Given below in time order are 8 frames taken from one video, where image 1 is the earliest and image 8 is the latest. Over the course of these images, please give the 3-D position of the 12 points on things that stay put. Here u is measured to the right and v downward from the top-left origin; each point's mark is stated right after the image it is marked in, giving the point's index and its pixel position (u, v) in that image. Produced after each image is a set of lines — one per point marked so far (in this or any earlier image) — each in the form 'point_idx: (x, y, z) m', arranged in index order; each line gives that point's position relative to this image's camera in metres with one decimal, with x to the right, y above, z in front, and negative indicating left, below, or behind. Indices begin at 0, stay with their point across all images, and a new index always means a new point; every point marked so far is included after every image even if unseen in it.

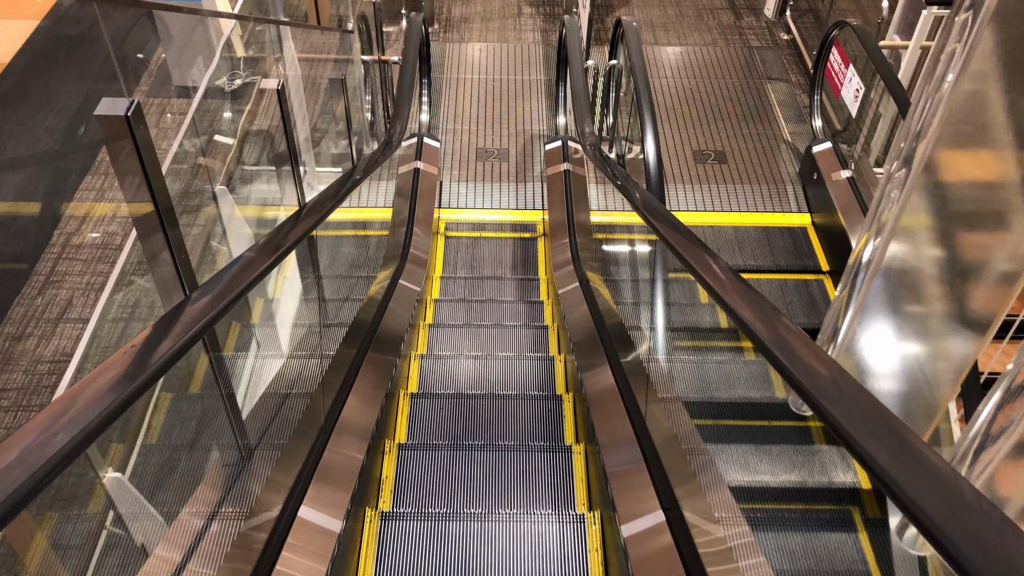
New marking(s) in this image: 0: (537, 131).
0: (+0.2, +1.1, +6.0) m
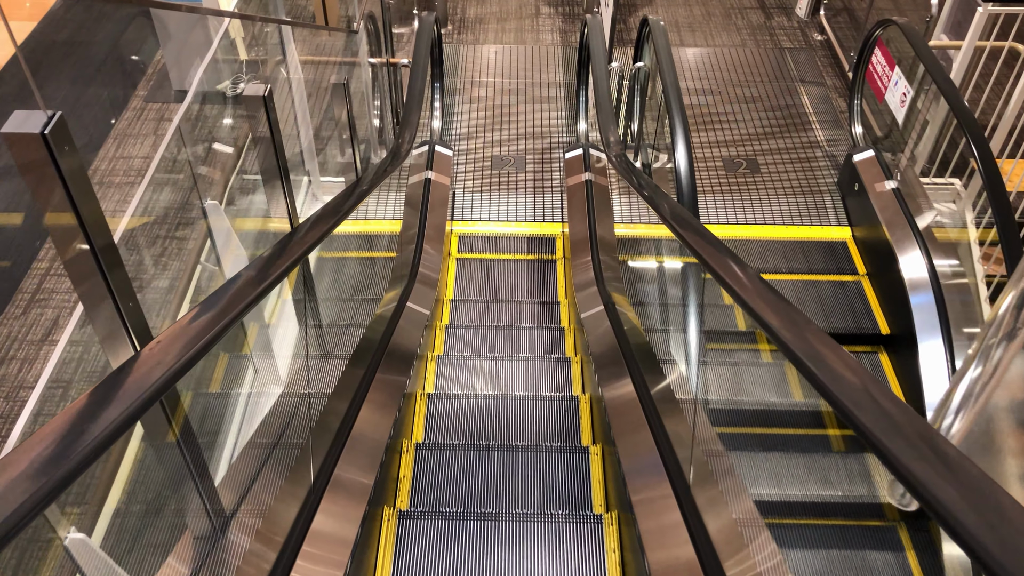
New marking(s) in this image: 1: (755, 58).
0: (+0.3, +1.0, +5.7) m
1: (+1.6, +1.5, +5.8) m
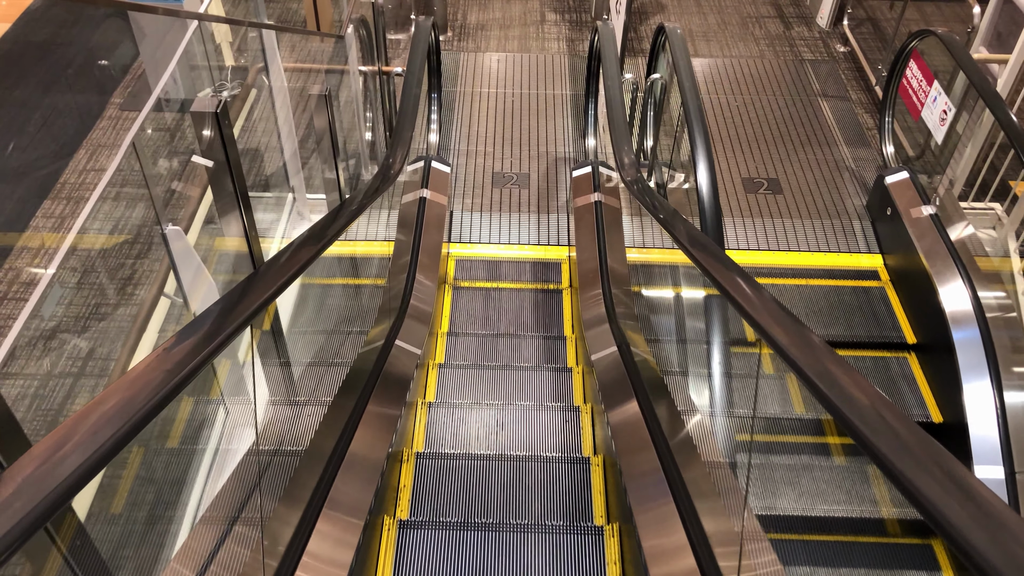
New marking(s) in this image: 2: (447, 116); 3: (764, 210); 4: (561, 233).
0: (+0.3, +0.8, +5.4) m
1: (+1.7, +1.4, +5.5) m
2: (-0.4, +1.1, +5.7) m
3: (+1.3, +0.4, +4.4) m
4: (+0.3, +0.3, +4.8) m
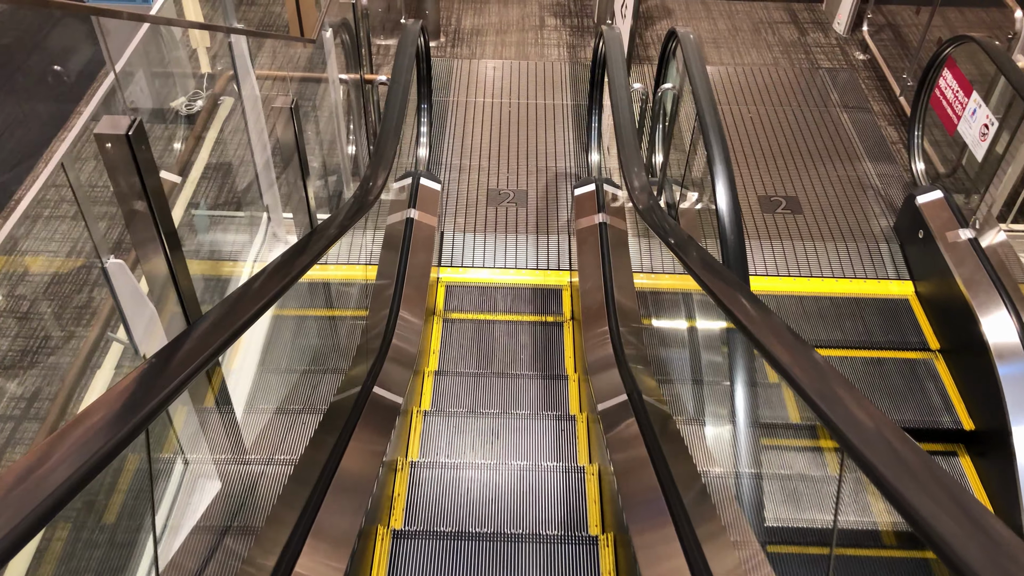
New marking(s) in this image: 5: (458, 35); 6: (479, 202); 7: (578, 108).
0: (+0.3, +0.7, +5.0) m
1: (+1.6, +1.2, +5.1) m
2: (-0.4, +1.0, +5.3) m
3: (+1.3, +0.3, +4.0) m
4: (+0.3, +0.1, +4.4) m
5: (-0.4, +1.9, +6.5) m
6: (-0.2, +0.5, +4.8) m
7: (+0.4, +1.2, +5.6) m
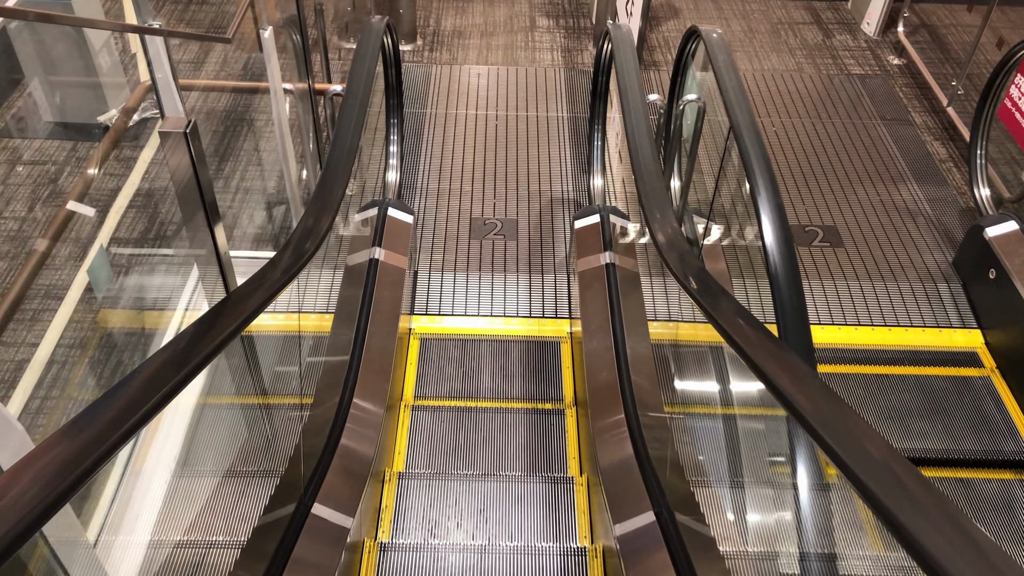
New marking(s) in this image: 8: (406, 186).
0: (+0.2, +0.5, +4.4) m
1: (+1.6, +1.1, +4.6) m
2: (-0.5, +0.8, +4.7) m
3: (+1.2, +0.1, +3.4) m
4: (+0.2, 0.0, +3.8) m
5: (-0.5, +1.7, +5.8) m
6: (-0.2, +0.3, +4.2) m
7: (+0.4, +1.0, +5.0) m
8: (-0.5, +0.5, +4.4) m
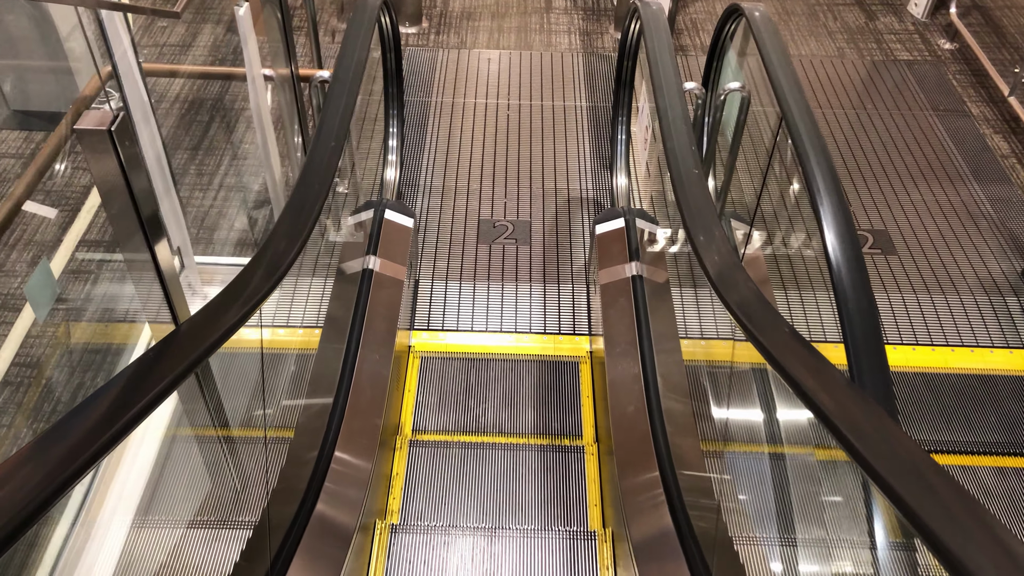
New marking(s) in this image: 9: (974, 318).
0: (+0.3, +0.5, +4.1) m
1: (+1.6, +1.0, +4.2) m
2: (-0.5, +0.8, +4.4) m
3: (+1.2, +0.1, +3.1) m
4: (+0.3, -0.1, +3.5) m
5: (-0.4, +1.7, +5.5) m
6: (-0.2, +0.3, +3.8) m
7: (+0.4, +1.0, +4.6) m
8: (-0.5, +0.5, +4.1) m
9: (+1.5, -0.1, +2.9) m
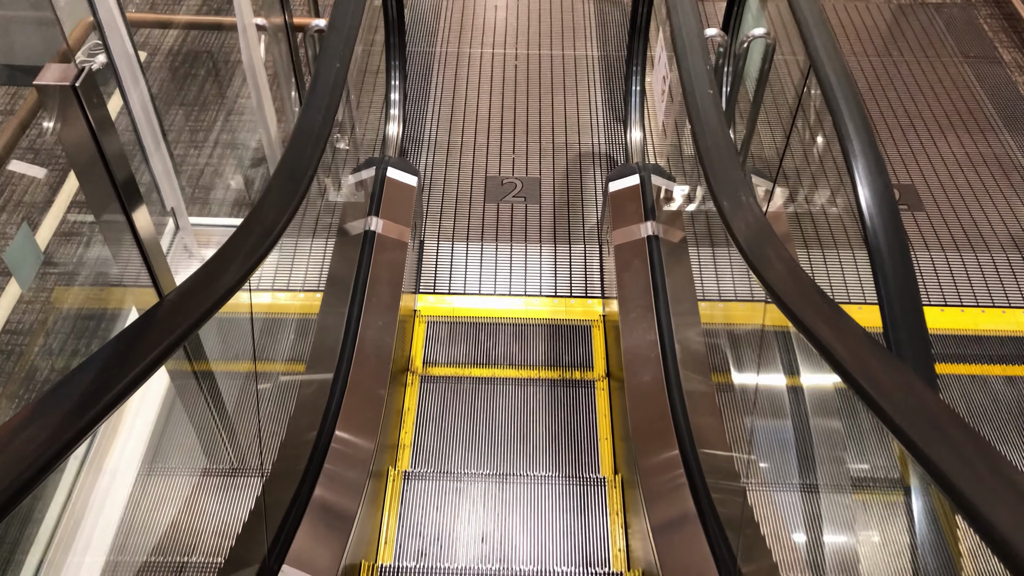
0: (+0.3, +0.7, +3.9) m
1: (+1.7, +1.2, +4.0) m
2: (-0.4, +1.0, +4.2) m
3: (+1.3, +0.2, +2.9) m
4: (+0.3, +0.1, +3.4) m
5: (-0.4, +2.0, +5.3) m
6: (-0.1, +0.4, +3.7) m
7: (+0.5, +1.2, +4.4) m
8: (-0.4, +0.7, +3.9) m
9: (+1.6, +0.1, +2.8) m
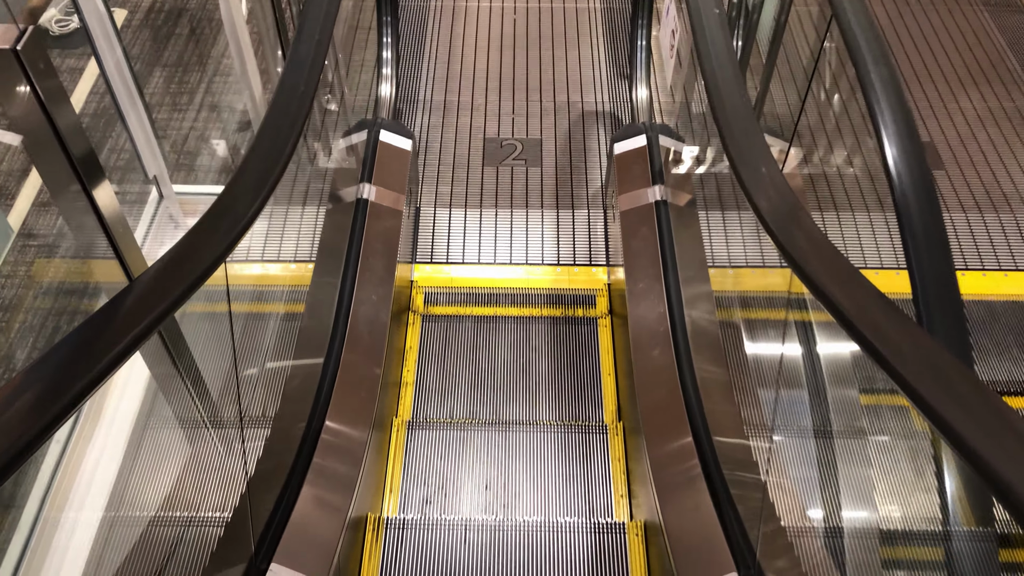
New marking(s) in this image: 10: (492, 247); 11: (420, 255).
0: (+0.3, +0.8, +3.8) m
1: (+1.7, +1.4, +3.8) m
2: (-0.4, +1.1, +4.0) m
3: (+1.3, +0.3, +2.8) m
4: (+0.3, +0.2, +3.2) m
5: (-0.4, +2.2, +5.1) m
6: (-0.2, +0.6, +3.6) m
7: (+0.5, +1.4, +4.3) m
8: (-0.4, +0.8, +3.8) m
9: (+1.6, +0.2, +2.7) m
10: (-0.1, +0.2, +3.2) m
11: (-0.3, +0.2, +3.2) m
